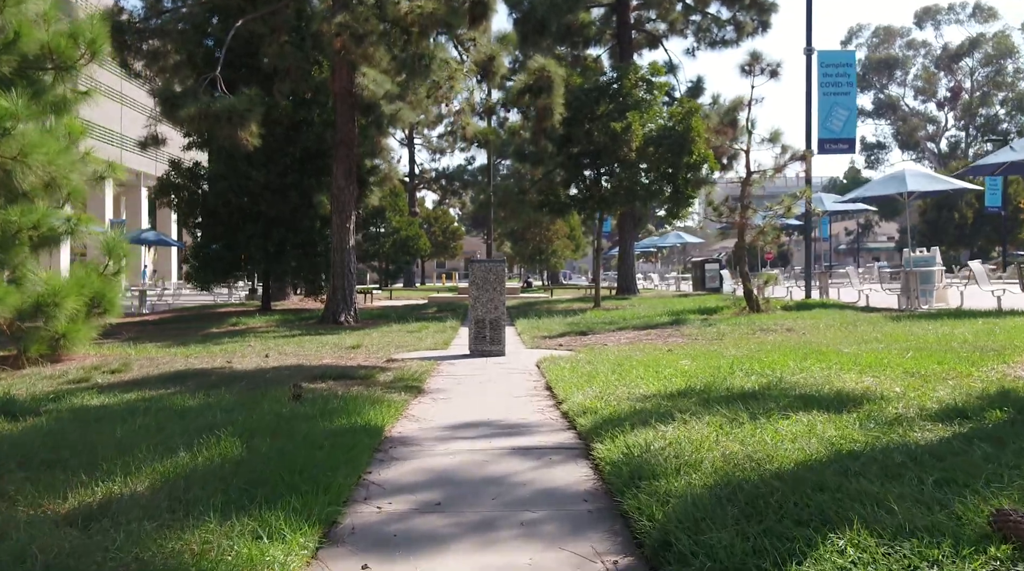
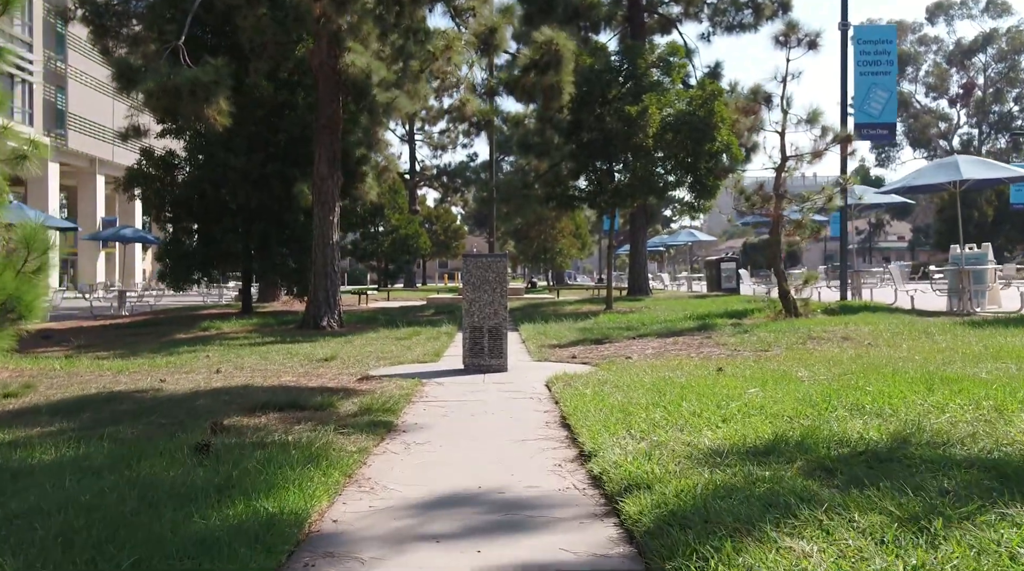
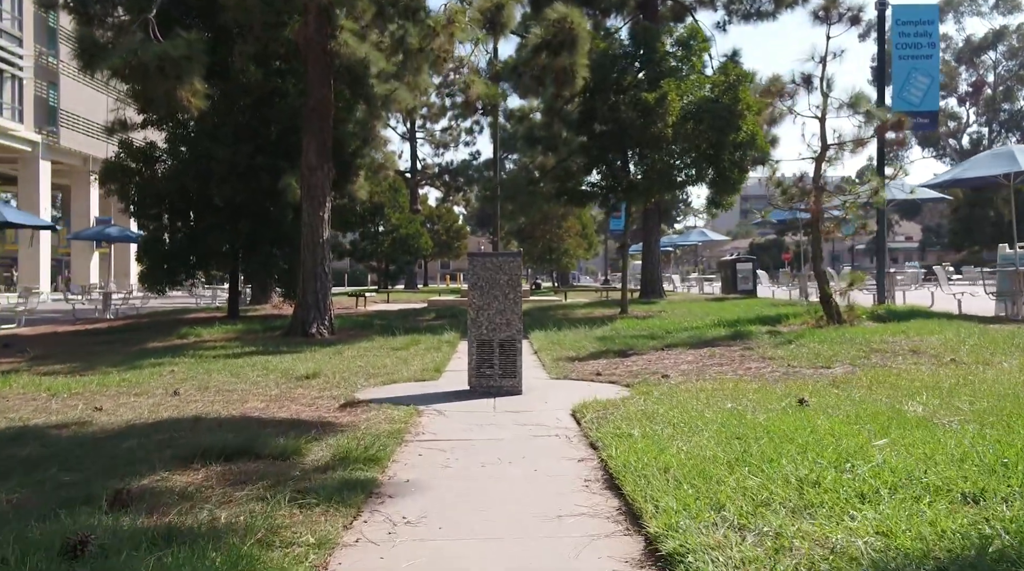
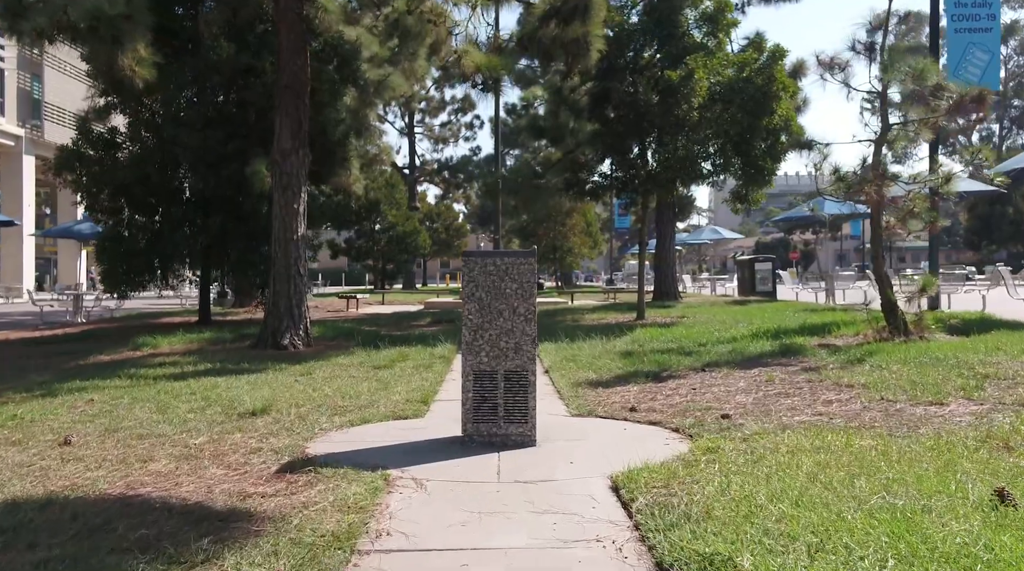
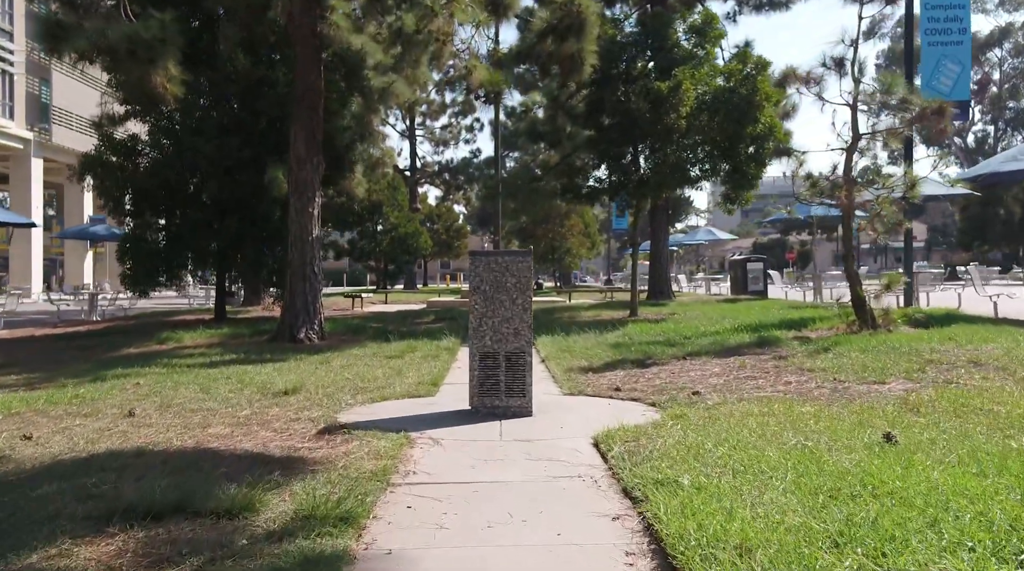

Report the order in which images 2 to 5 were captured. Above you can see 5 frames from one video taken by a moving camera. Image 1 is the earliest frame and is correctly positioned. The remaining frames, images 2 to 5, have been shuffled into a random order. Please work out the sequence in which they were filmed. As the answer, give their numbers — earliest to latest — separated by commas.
2, 3, 5, 4
